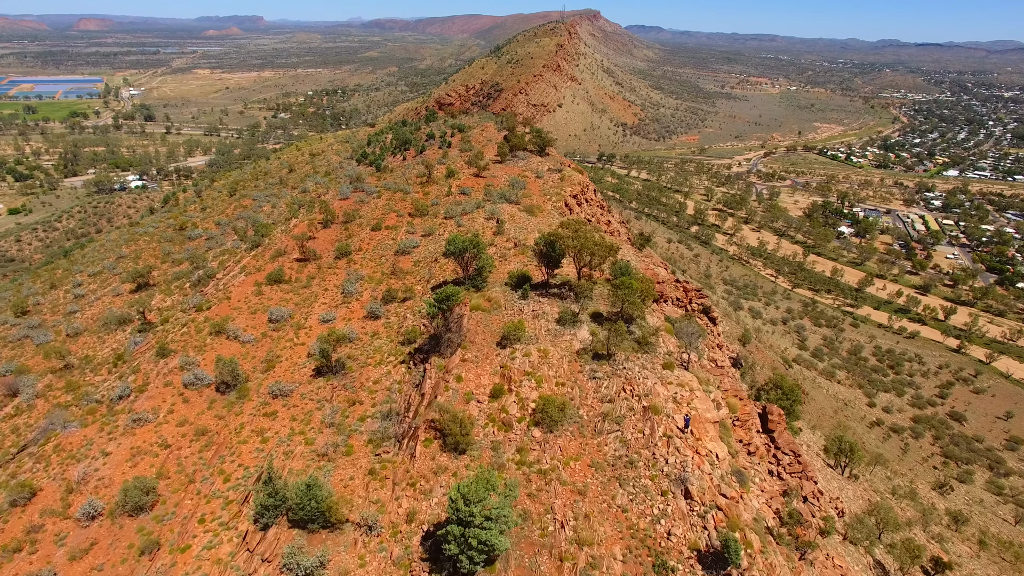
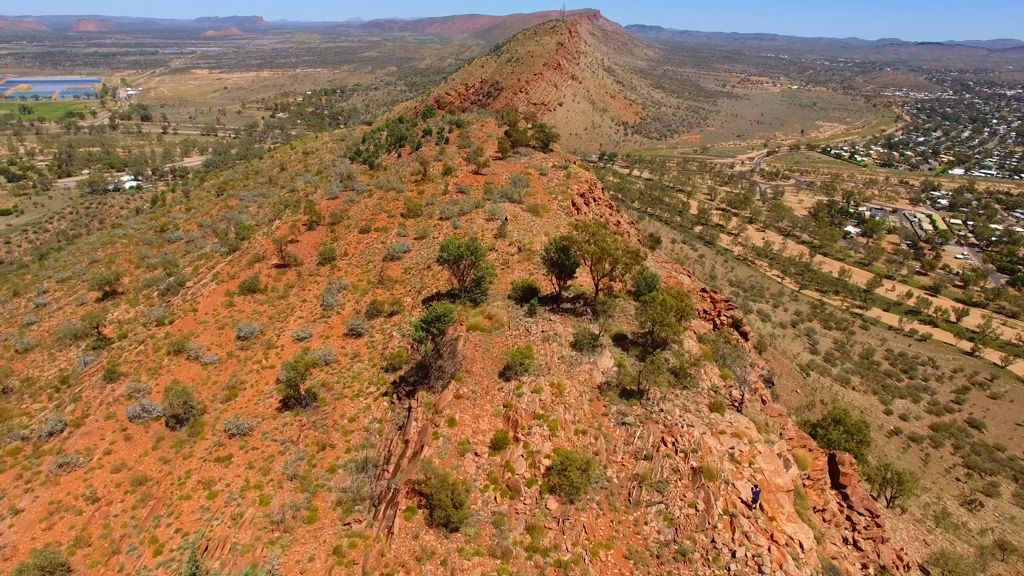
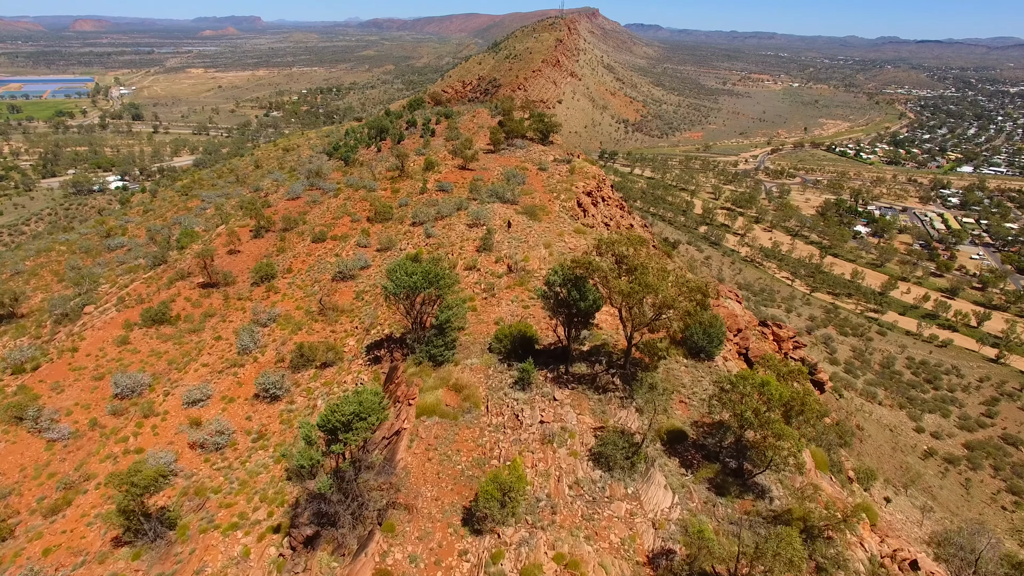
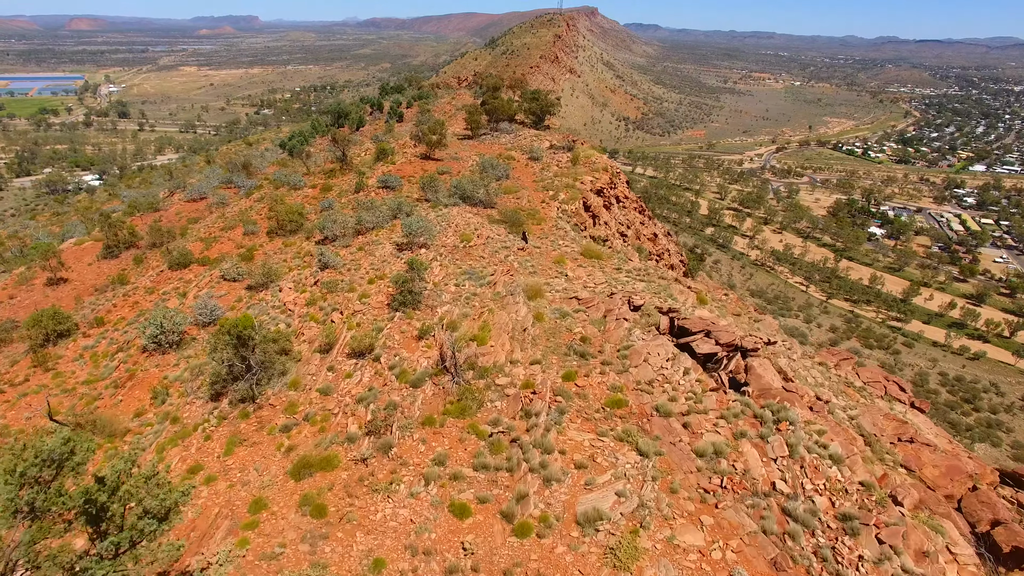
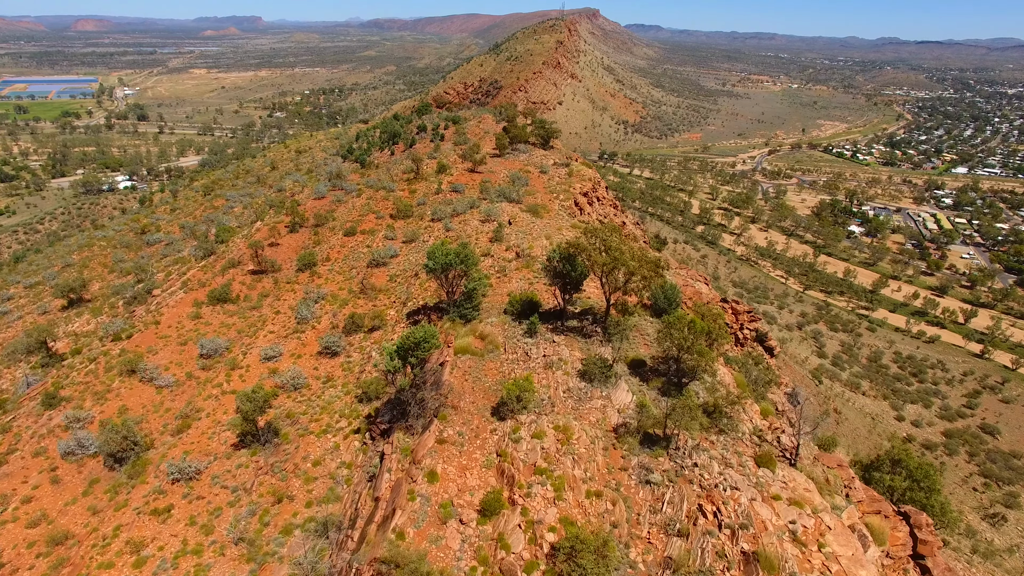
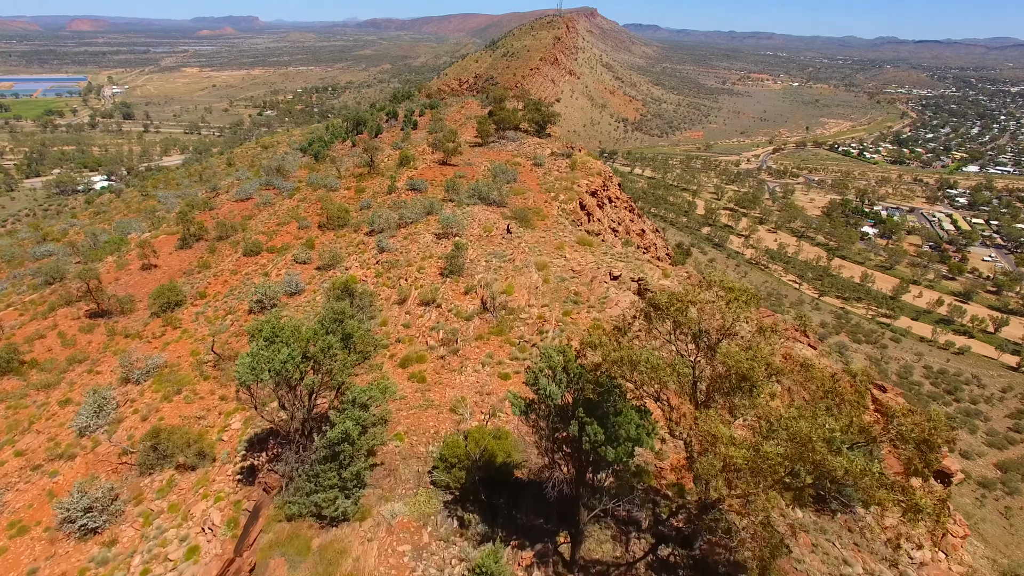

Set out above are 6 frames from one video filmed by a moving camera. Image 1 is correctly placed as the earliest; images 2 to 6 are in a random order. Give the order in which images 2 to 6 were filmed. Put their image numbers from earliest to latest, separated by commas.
2, 5, 3, 6, 4
